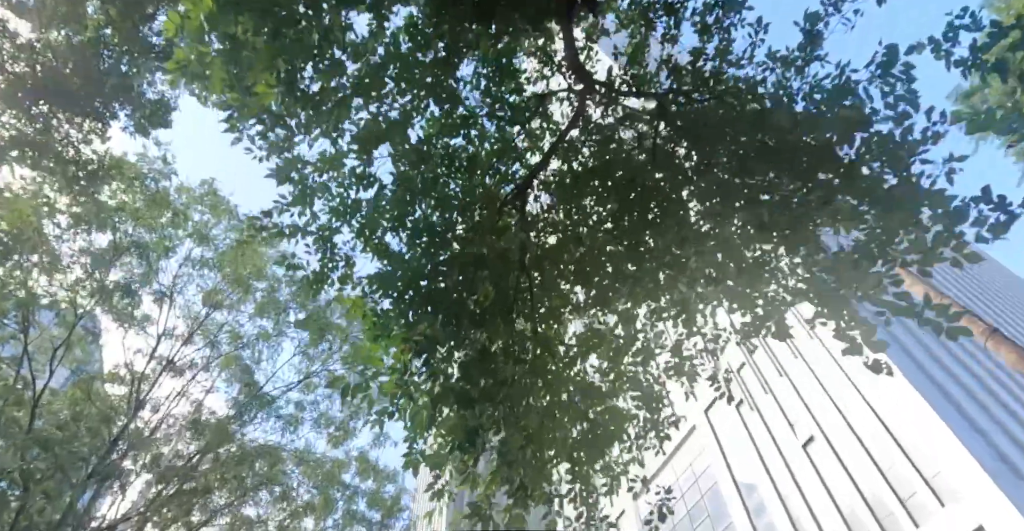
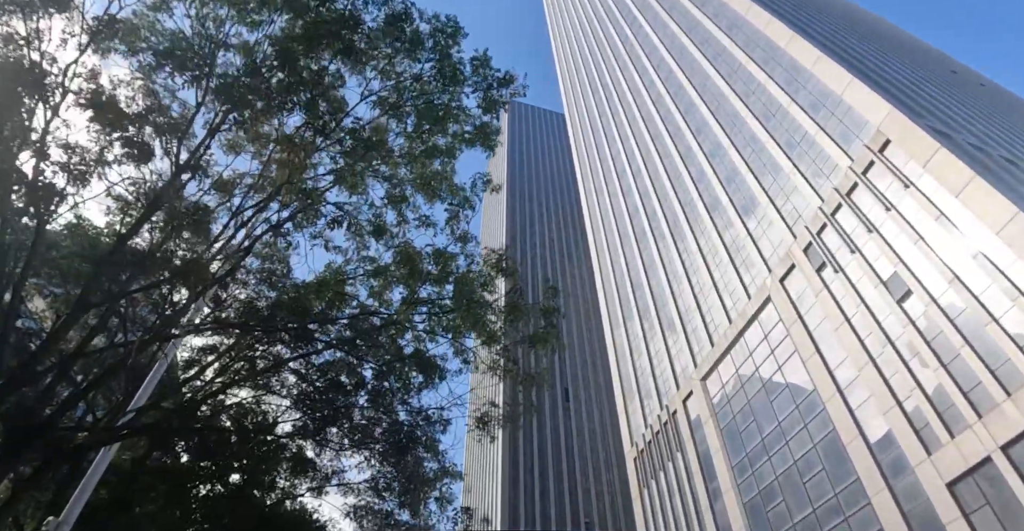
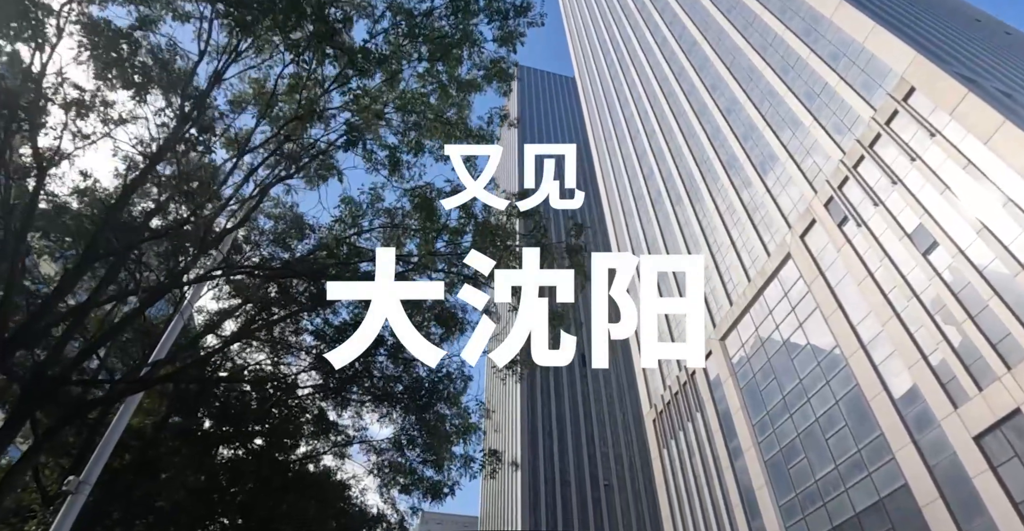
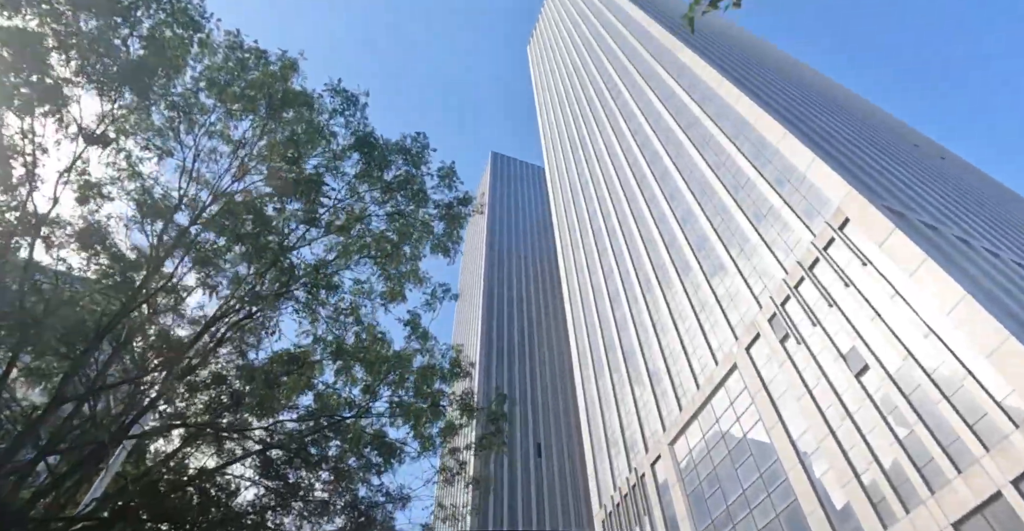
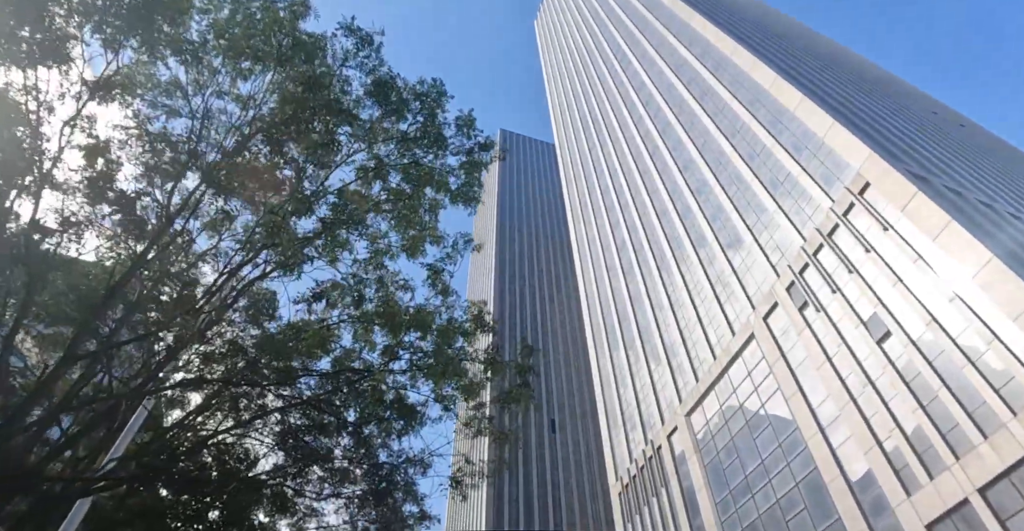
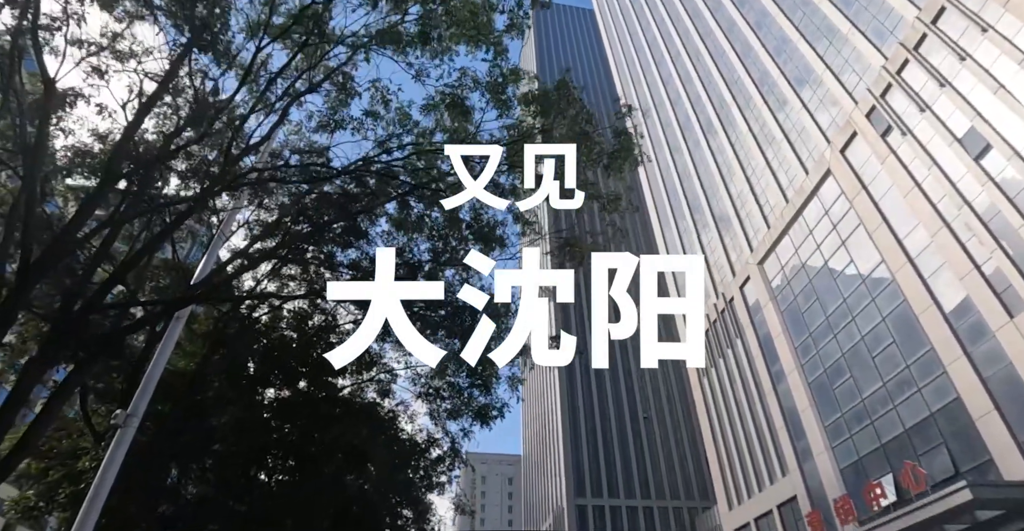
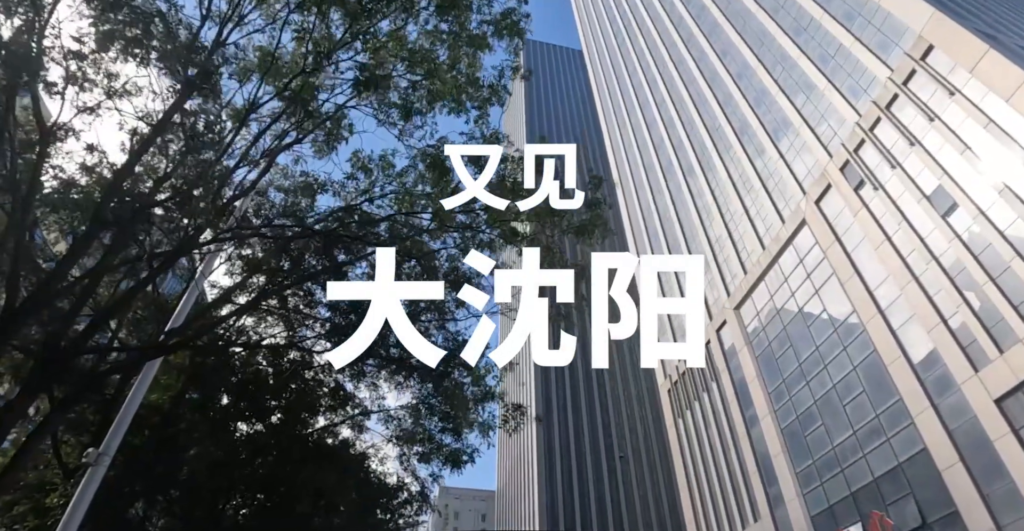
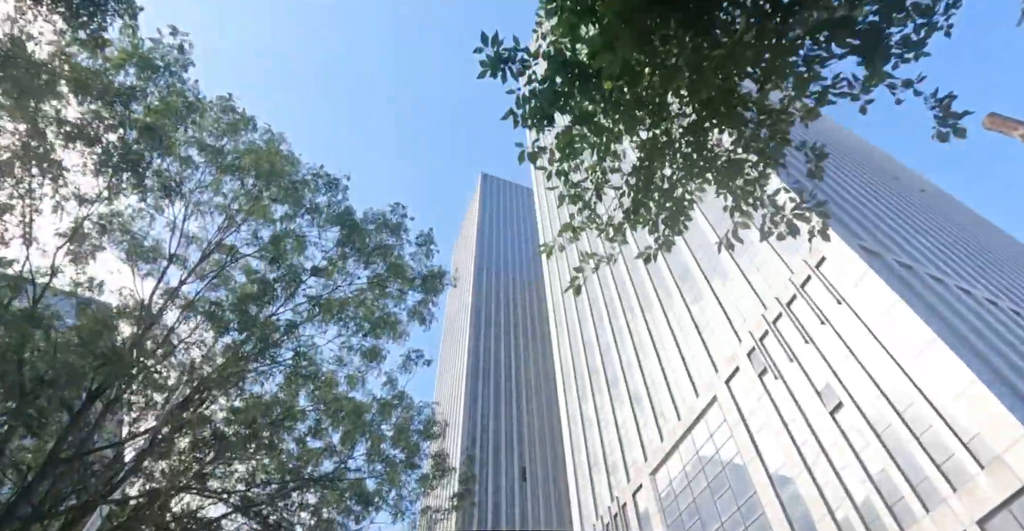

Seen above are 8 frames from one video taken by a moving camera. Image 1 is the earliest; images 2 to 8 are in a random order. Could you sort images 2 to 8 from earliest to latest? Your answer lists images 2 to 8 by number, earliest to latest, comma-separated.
8, 4, 5, 2, 3, 7, 6
